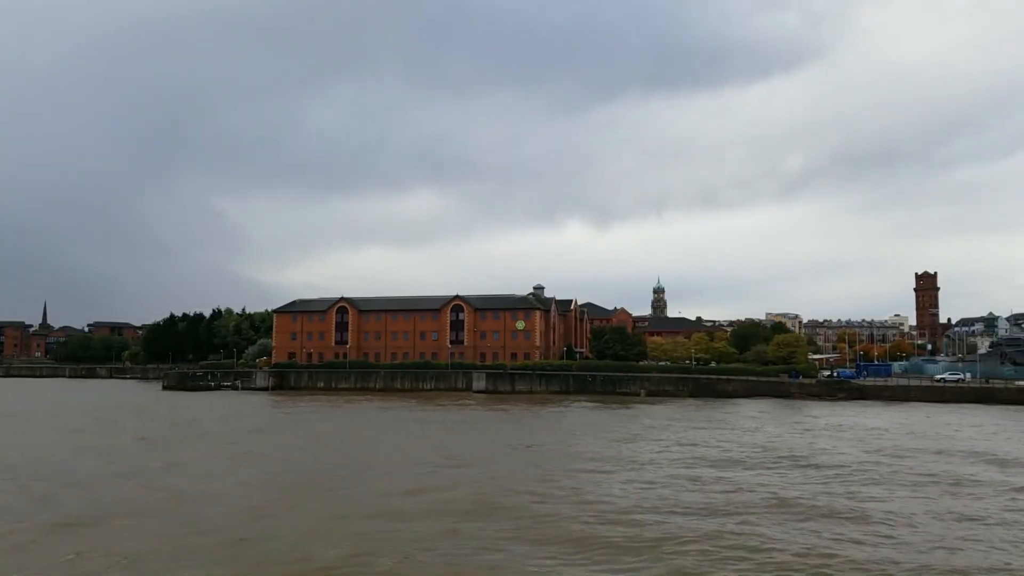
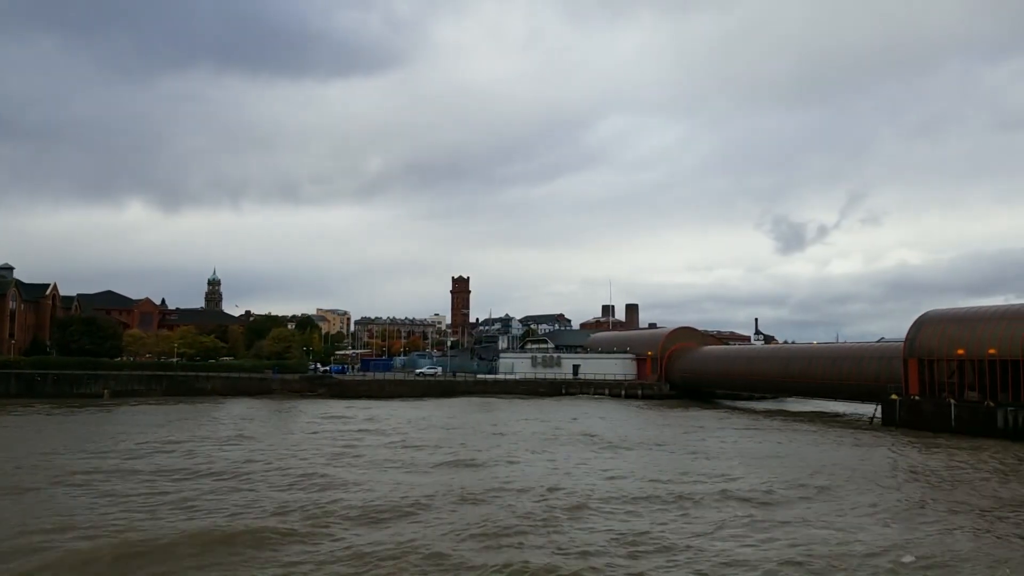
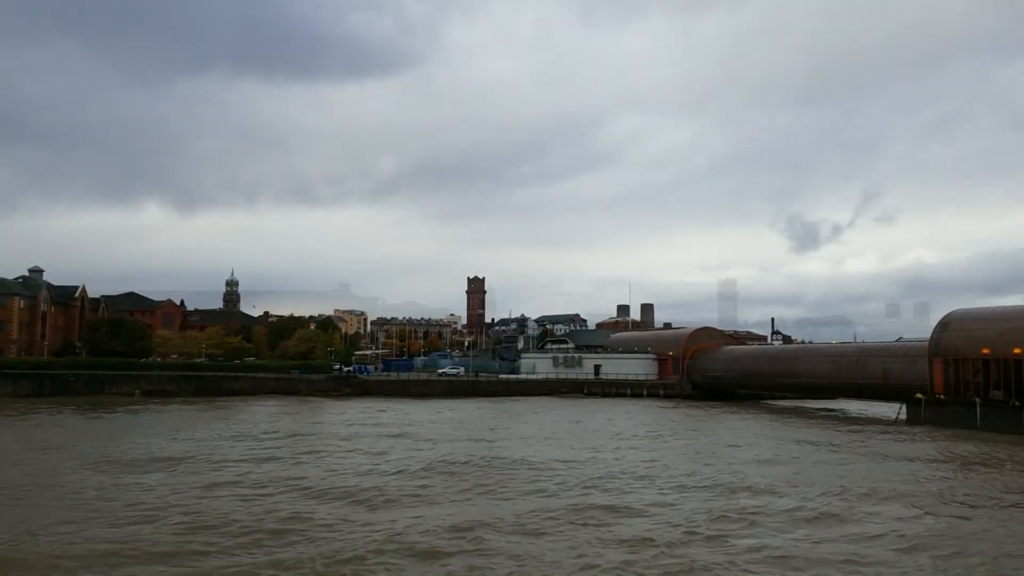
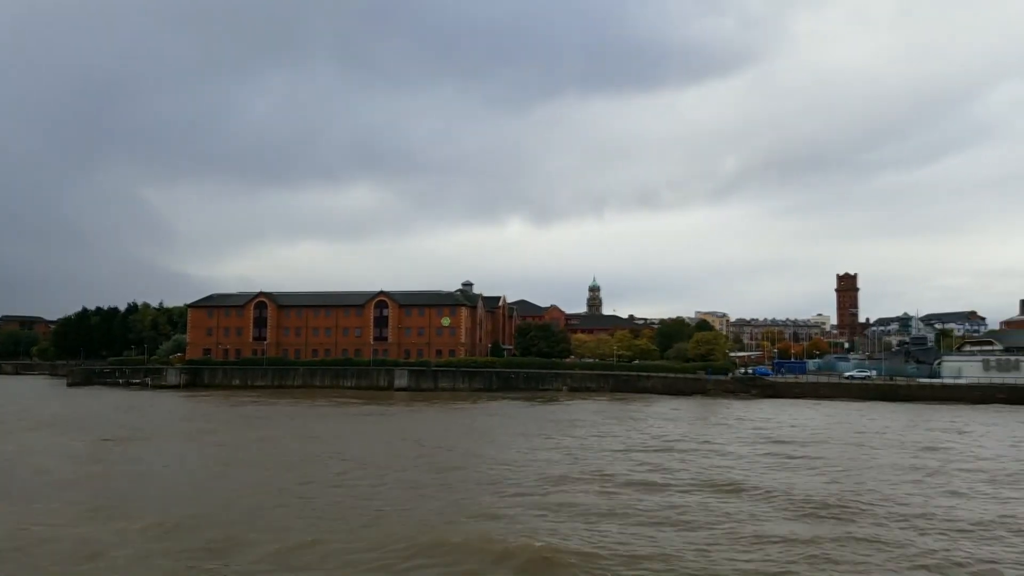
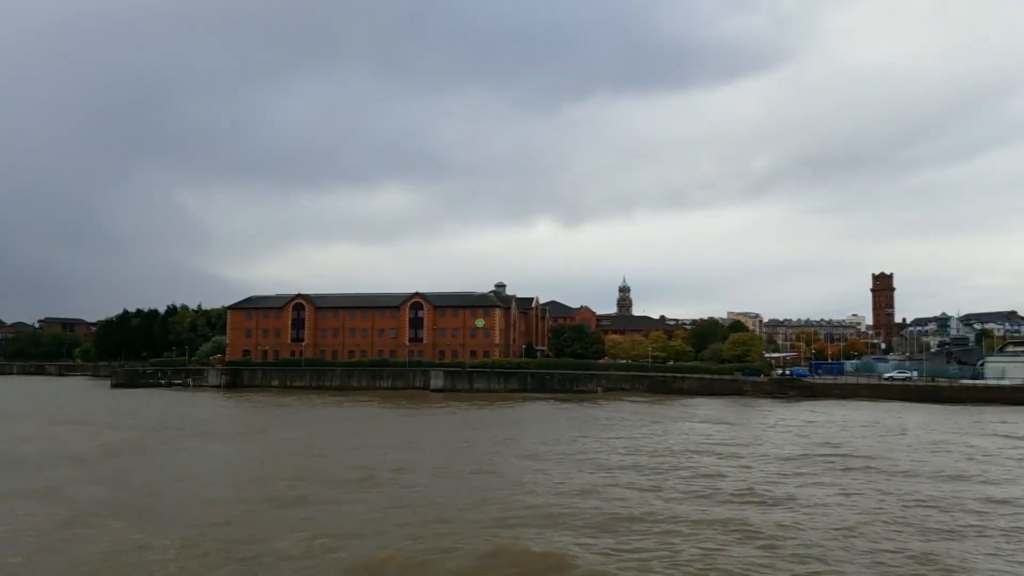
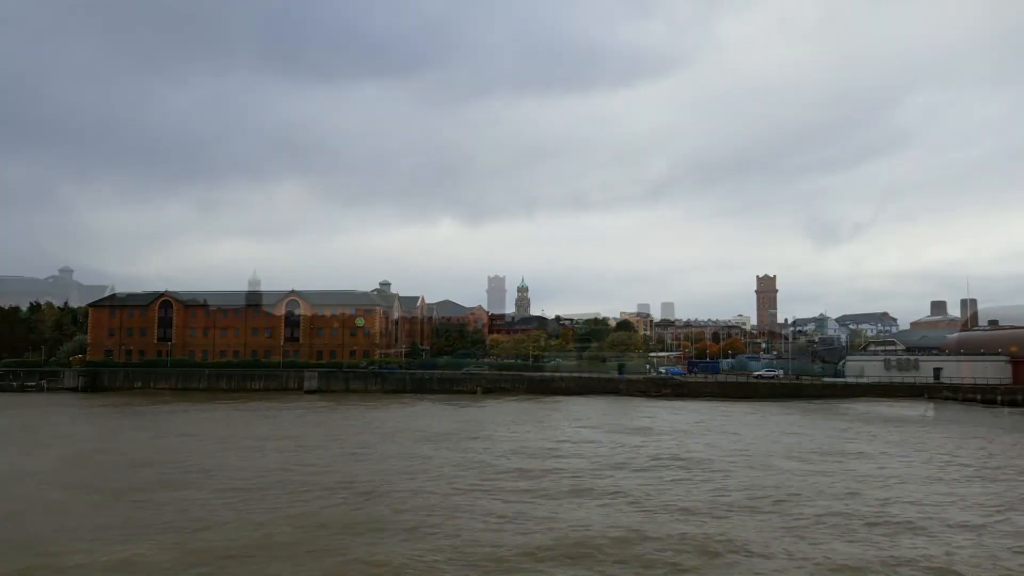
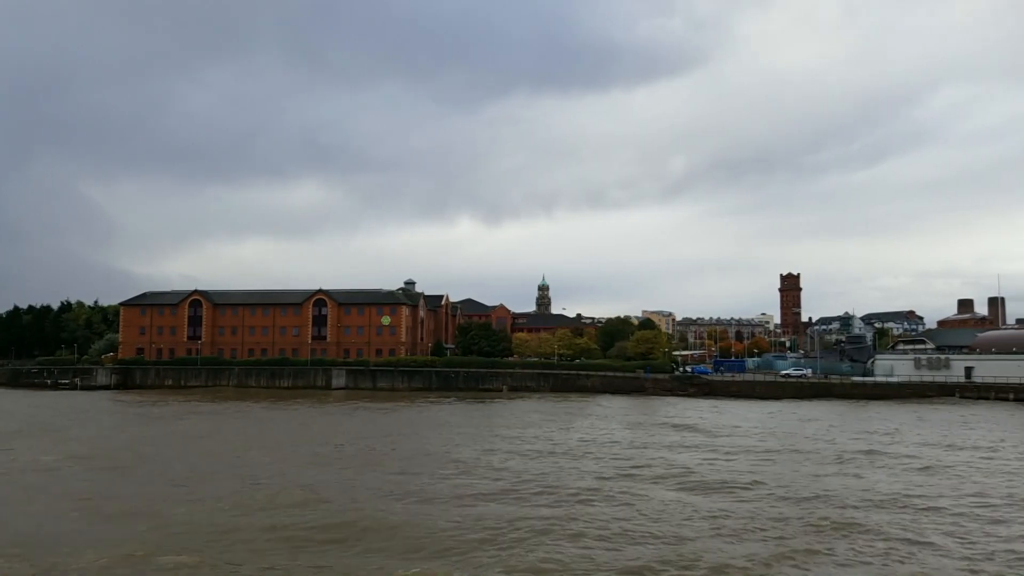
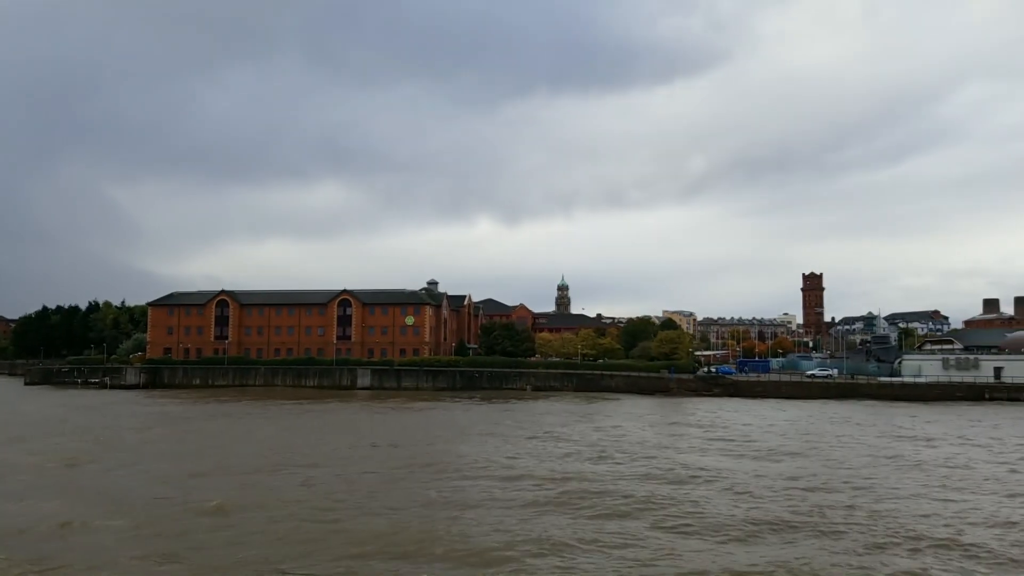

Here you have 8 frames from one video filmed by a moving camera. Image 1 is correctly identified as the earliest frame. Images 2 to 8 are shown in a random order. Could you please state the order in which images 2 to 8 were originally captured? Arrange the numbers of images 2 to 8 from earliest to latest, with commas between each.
5, 4, 8, 7, 6, 3, 2
